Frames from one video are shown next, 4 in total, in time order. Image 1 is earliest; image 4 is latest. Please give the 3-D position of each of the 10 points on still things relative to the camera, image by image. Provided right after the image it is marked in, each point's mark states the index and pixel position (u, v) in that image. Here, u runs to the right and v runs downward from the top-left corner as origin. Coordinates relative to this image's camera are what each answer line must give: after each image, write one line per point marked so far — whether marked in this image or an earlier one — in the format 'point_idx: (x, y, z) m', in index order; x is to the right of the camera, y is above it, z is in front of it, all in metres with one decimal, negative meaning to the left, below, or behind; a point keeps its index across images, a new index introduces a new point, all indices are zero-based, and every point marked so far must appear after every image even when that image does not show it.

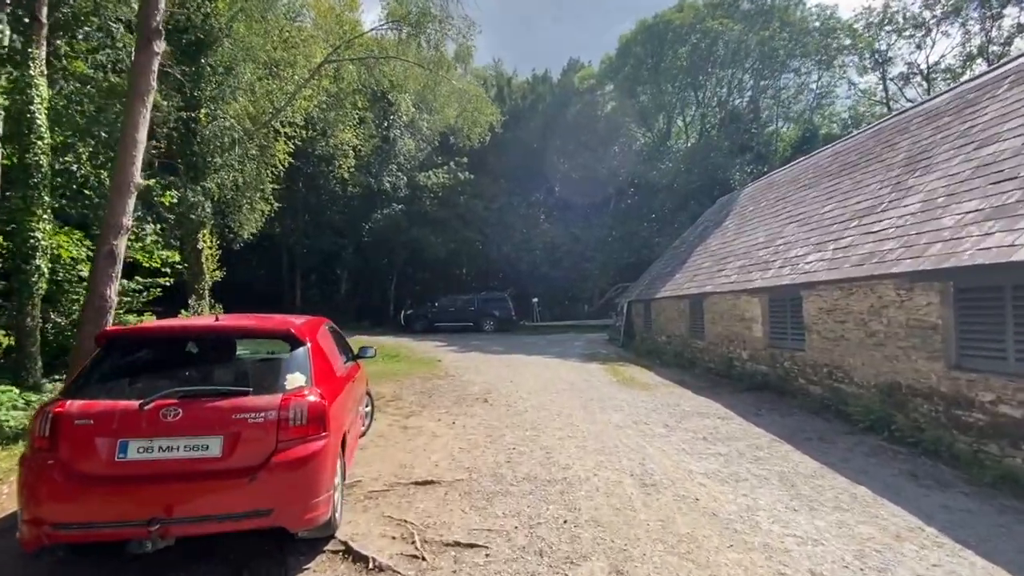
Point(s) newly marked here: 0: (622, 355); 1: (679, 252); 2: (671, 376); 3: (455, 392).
0: (+3.5, -2.1, +16.7) m
1: (+6.2, +1.3, +19.9) m
2: (+3.7, -2.1, +12.6) m
3: (-1.1, -2.1, +10.6) m
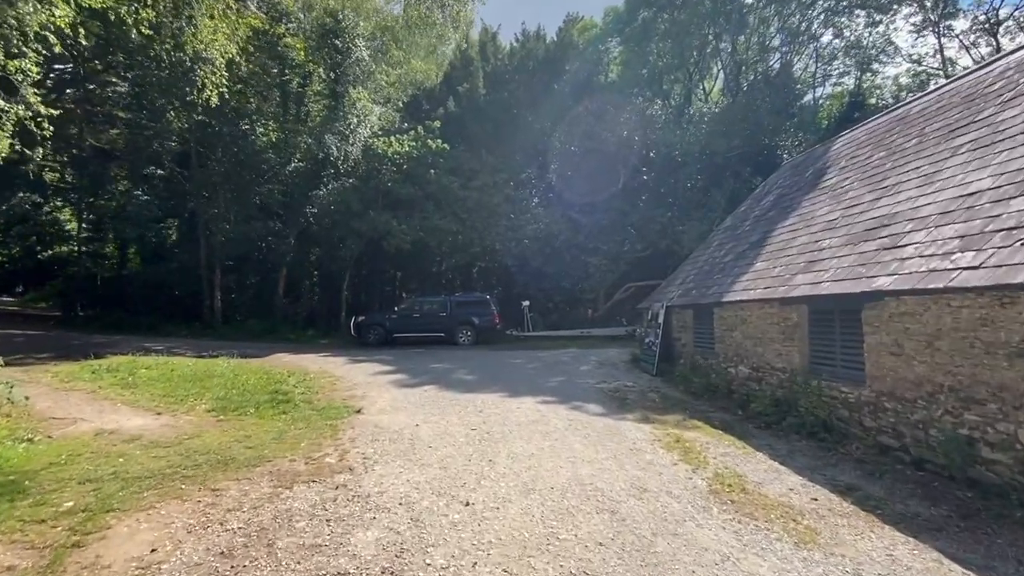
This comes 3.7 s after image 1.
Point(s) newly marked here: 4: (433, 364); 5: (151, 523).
0: (+3.0, -2.1, +10.1) m
1: (+5.7, +1.4, +13.3) m
2: (+3.3, -2.0, +6.0) m
3: (-1.5, -2.0, +3.9) m
4: (-2.2, -2.1, +14.8) m
5: (-3.1, -2.0, +4.6) m
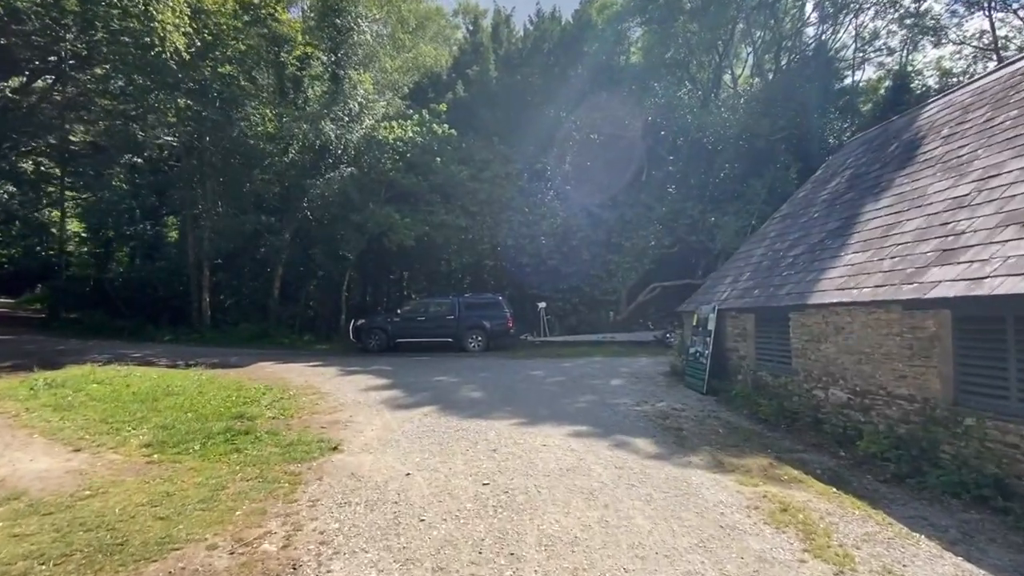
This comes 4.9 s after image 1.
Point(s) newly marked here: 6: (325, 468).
0: (+3.3, -2.0, +7.9) m
1: (+6.0, +1.4, +11.1) m
2: (+3.6, -2.0, +3.7) m
3: (-1.3, -2.0, +1.8) m
4: (-1.8, -2.1, +12.7) m
5: (-2.9, -2.0, +2.5) m
6: (-2.1, -2.0, +6.1) m
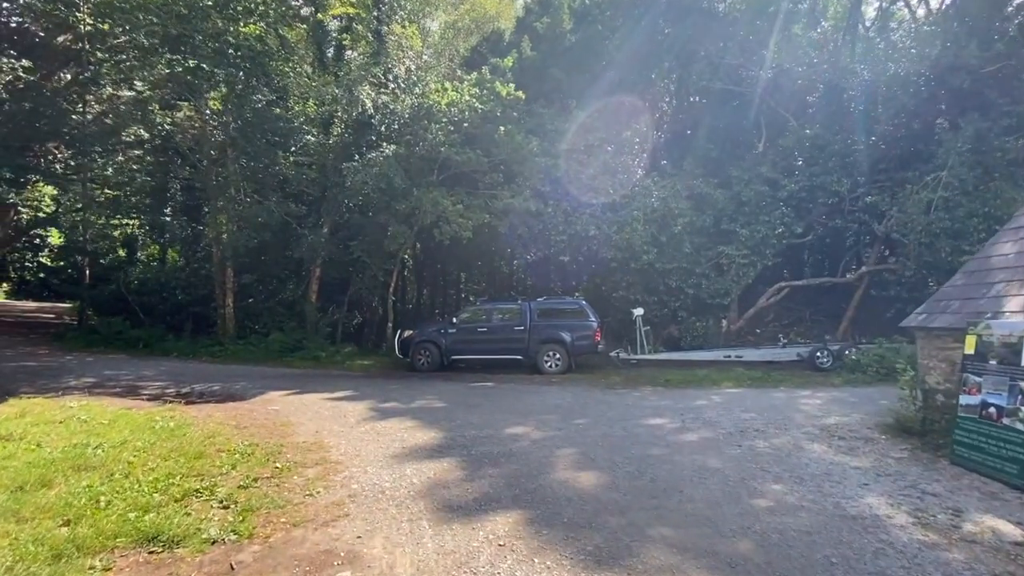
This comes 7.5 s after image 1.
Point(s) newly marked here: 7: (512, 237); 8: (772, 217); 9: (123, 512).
0: (+4.5, -2.0, +3.0) m
1: (+7.6, +1.4, +5.9) m
2: (+4.4, -1.9, -1.2) m
3: (-0.7, -2.0, -2.6) m
4: (0.0, -2.2, +8.3) m
5: (-2.2, -2.0, -1.7) m
6: (-1.1, -2.1, +1.7) m
7: (0.0, +1.8, +18.2) m
8: (+8.6, +2.4, +17.9) m
9: (-3.6, -2.1, +5.0) m
